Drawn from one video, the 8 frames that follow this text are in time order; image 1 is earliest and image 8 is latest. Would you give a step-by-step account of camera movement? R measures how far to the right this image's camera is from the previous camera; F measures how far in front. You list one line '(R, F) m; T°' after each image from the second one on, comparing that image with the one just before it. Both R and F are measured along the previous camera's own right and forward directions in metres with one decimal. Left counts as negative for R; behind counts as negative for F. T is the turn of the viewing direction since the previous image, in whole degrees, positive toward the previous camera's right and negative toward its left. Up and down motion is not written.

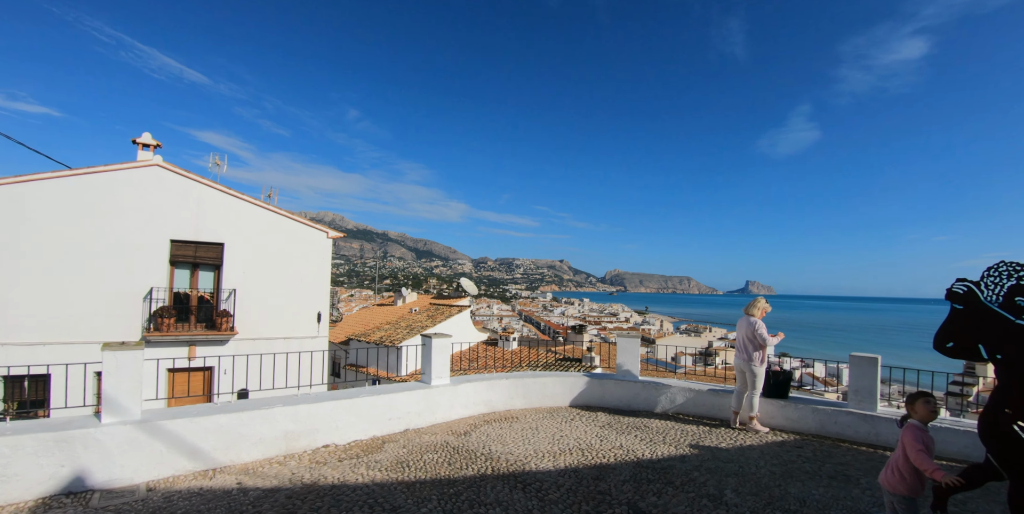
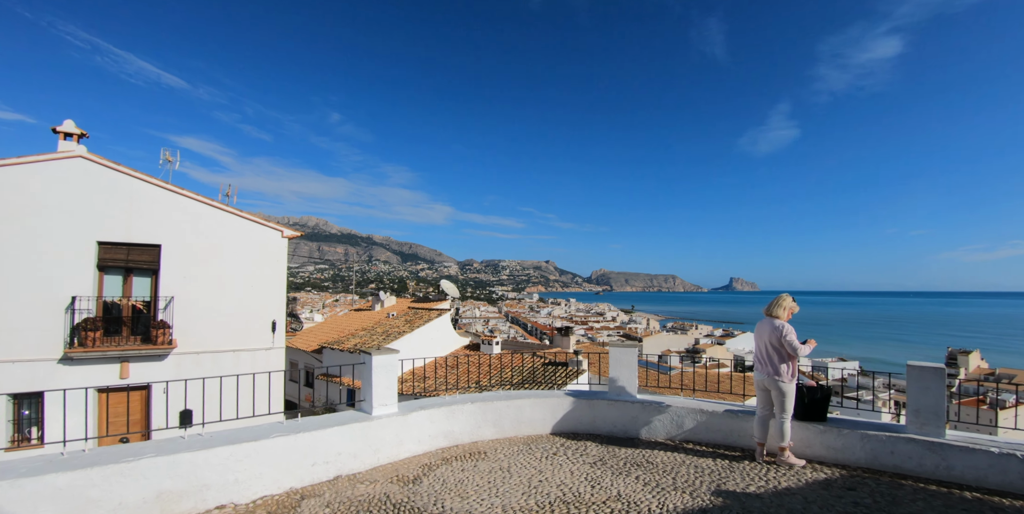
(+0.2, +1.1) m; +2°
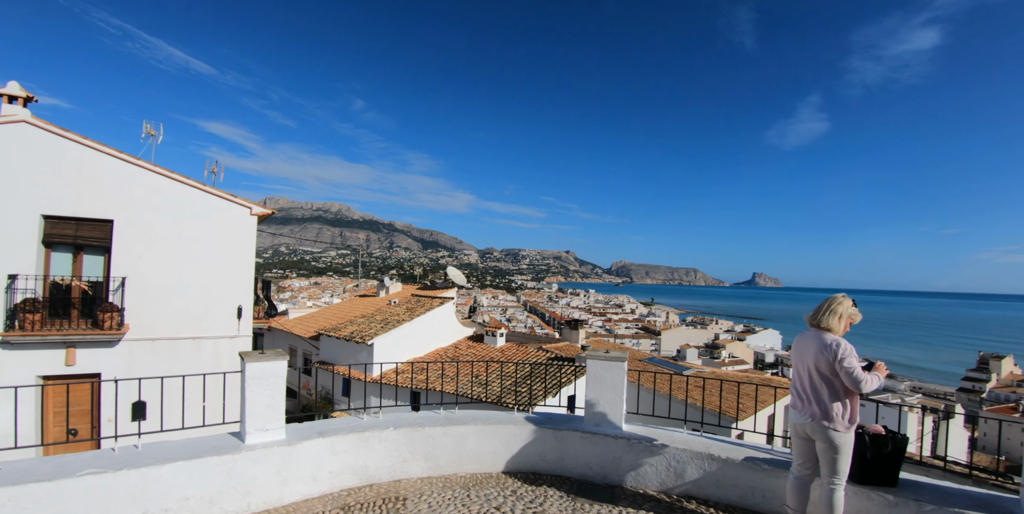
(+0.5, +1.2) m; -2°
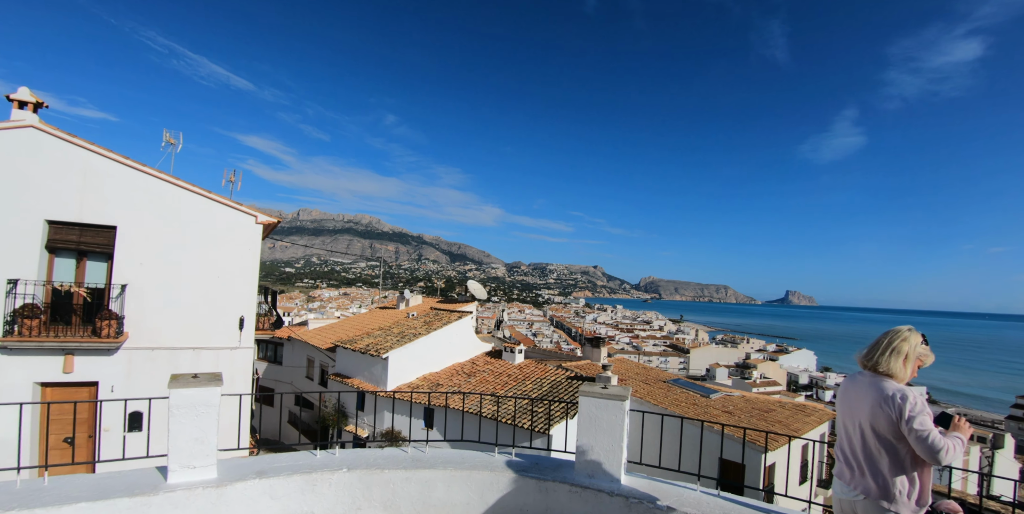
(+0.2, +0.5) m; -3°
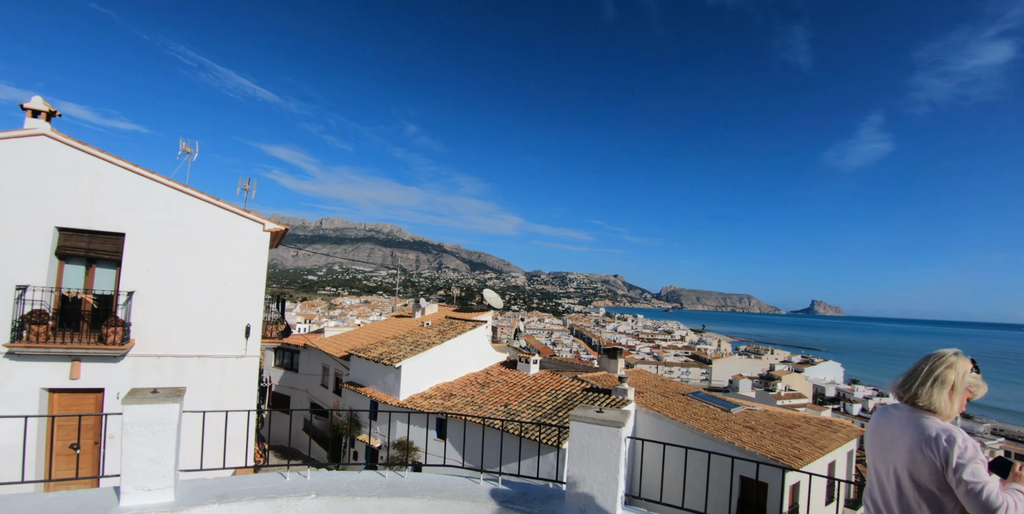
(+0.2, +0.3) m; -2°
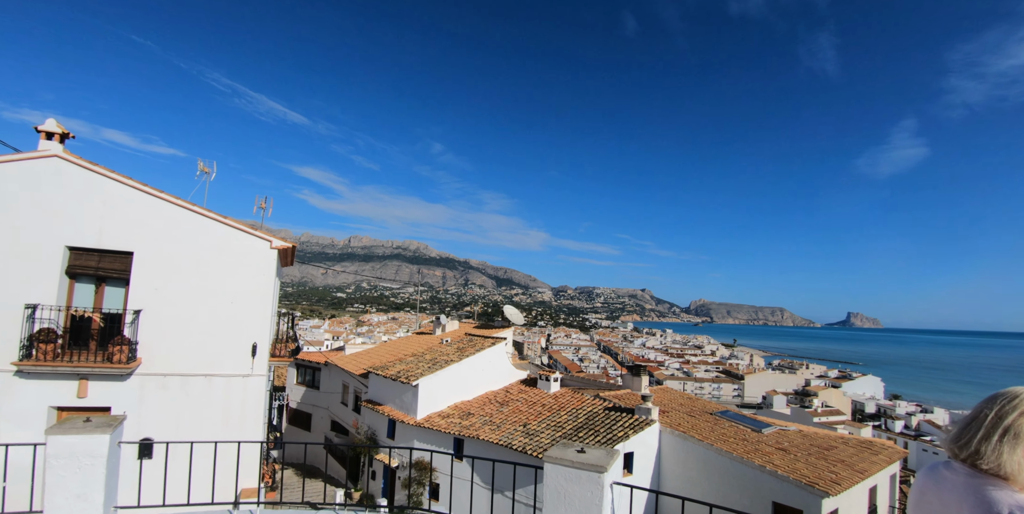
(+0.2, +0.3) m; -3°
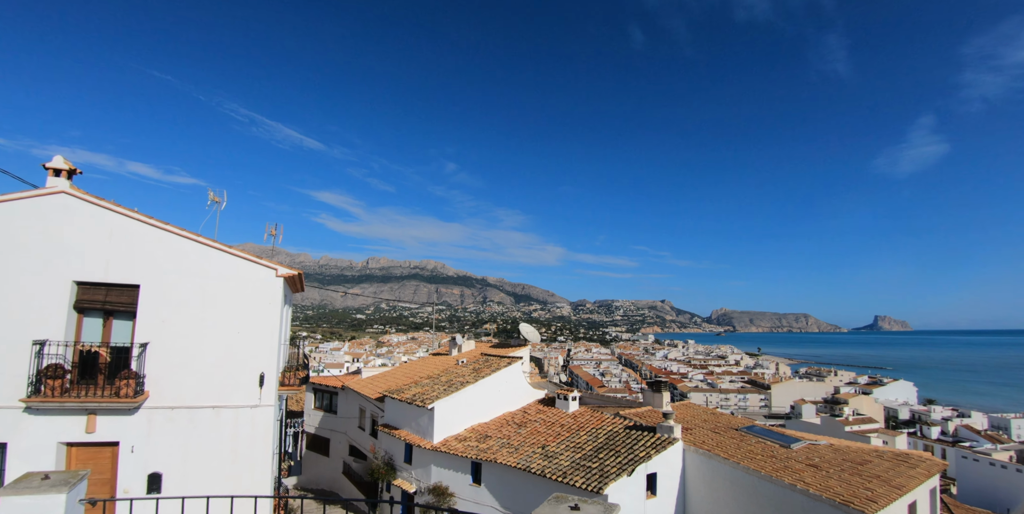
(+0.1, +0.2) m; -2°
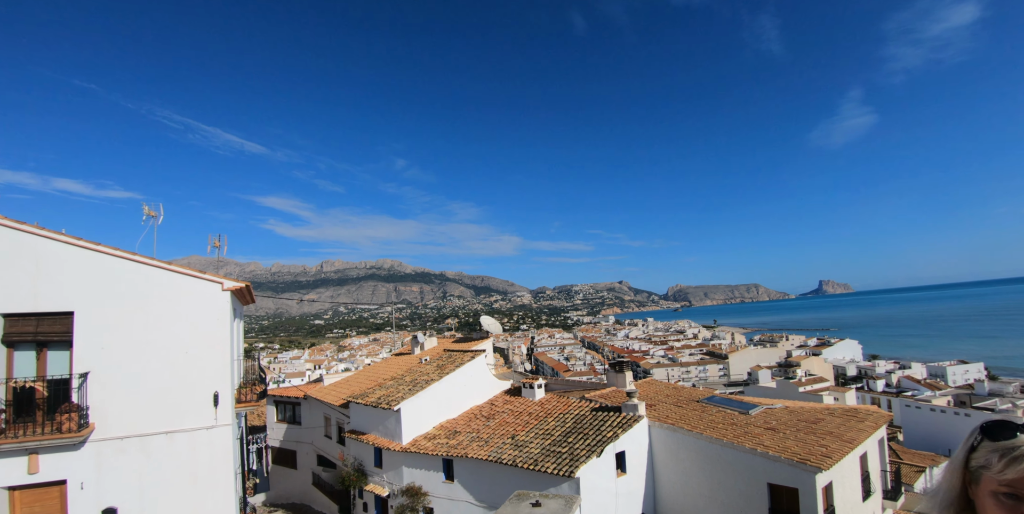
(+0.1, 0.0) m; +4°
